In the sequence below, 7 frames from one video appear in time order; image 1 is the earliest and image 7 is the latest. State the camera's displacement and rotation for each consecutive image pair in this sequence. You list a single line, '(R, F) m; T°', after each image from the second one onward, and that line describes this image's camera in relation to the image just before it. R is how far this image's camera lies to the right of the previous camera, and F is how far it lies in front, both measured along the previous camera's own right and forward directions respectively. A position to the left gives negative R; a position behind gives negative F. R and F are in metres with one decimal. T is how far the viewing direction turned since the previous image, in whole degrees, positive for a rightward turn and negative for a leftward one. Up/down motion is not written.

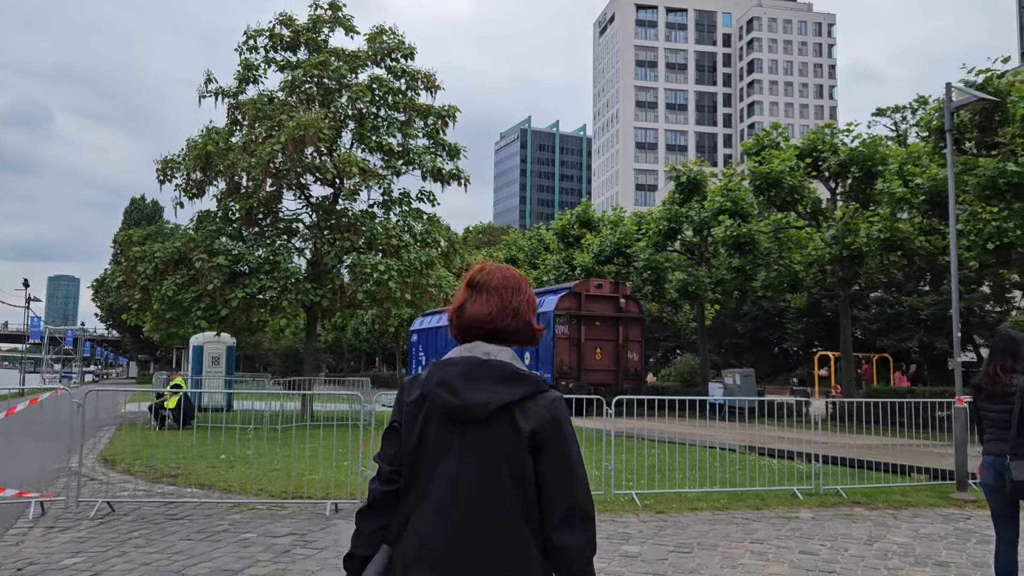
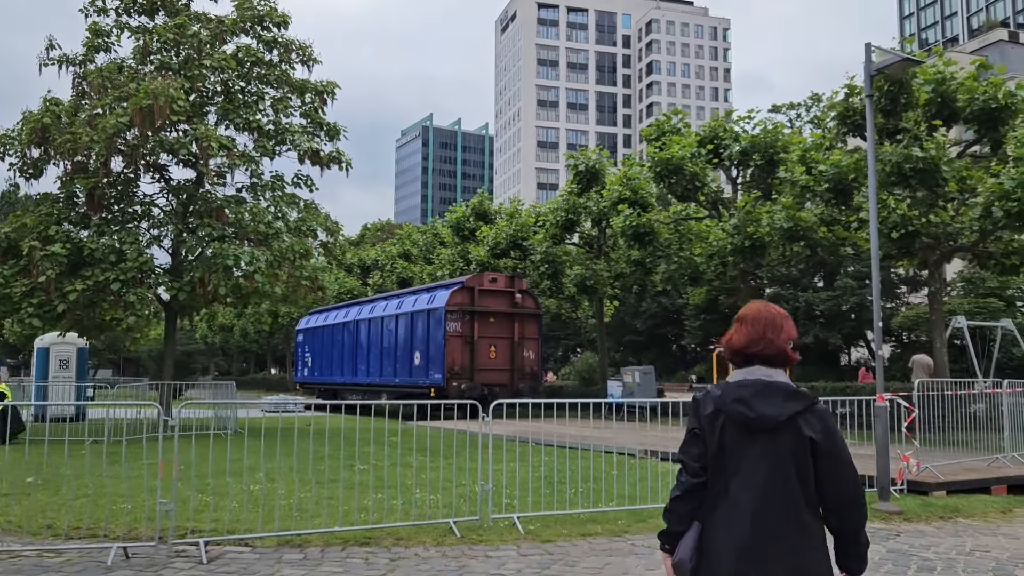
(+0.4, +1.4) m; +6°
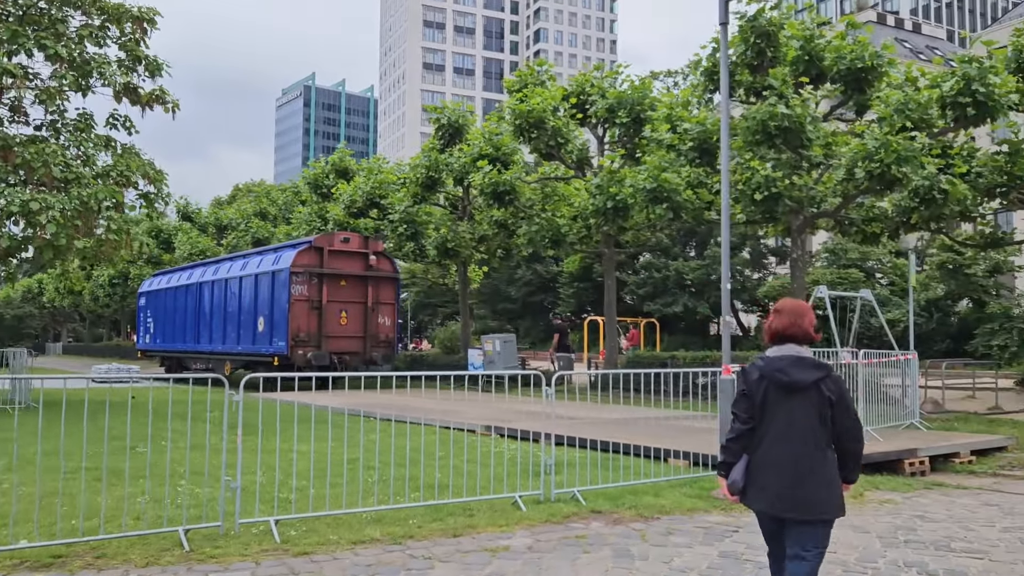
(+0.8, +1.3) m; +7°
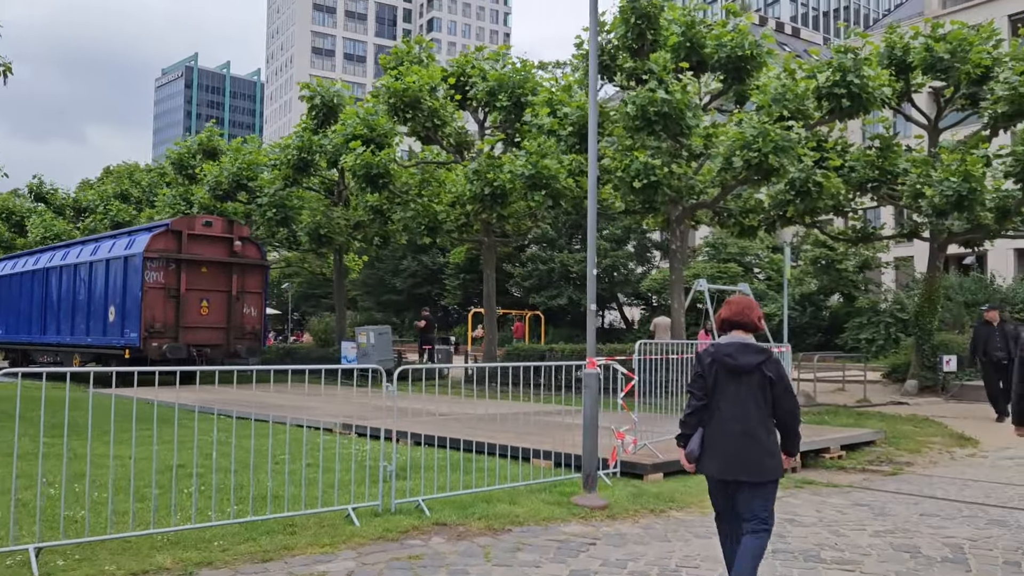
(+0.4, +0.7) m; +7°
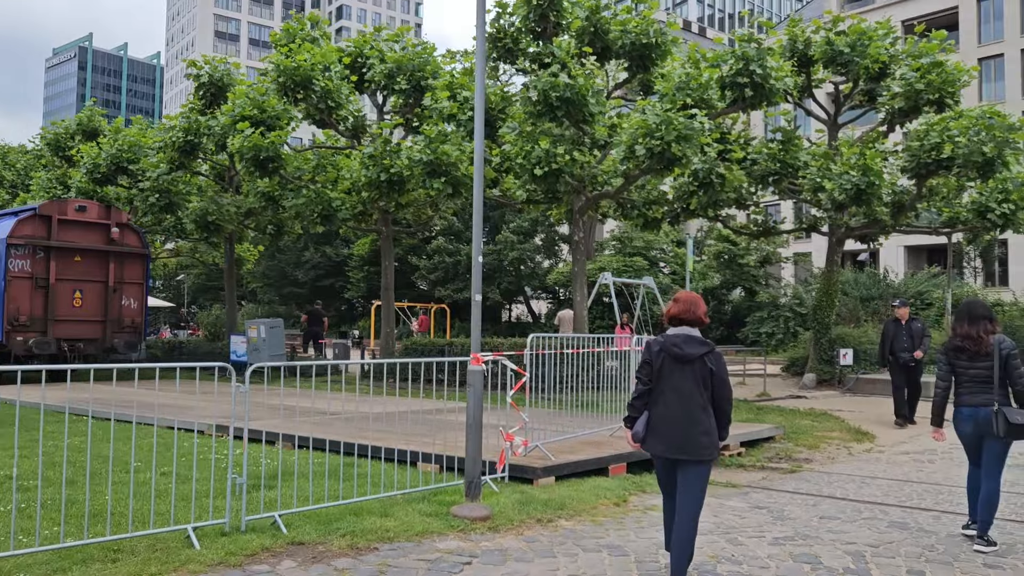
(+0.2, +0.6) m; +6°
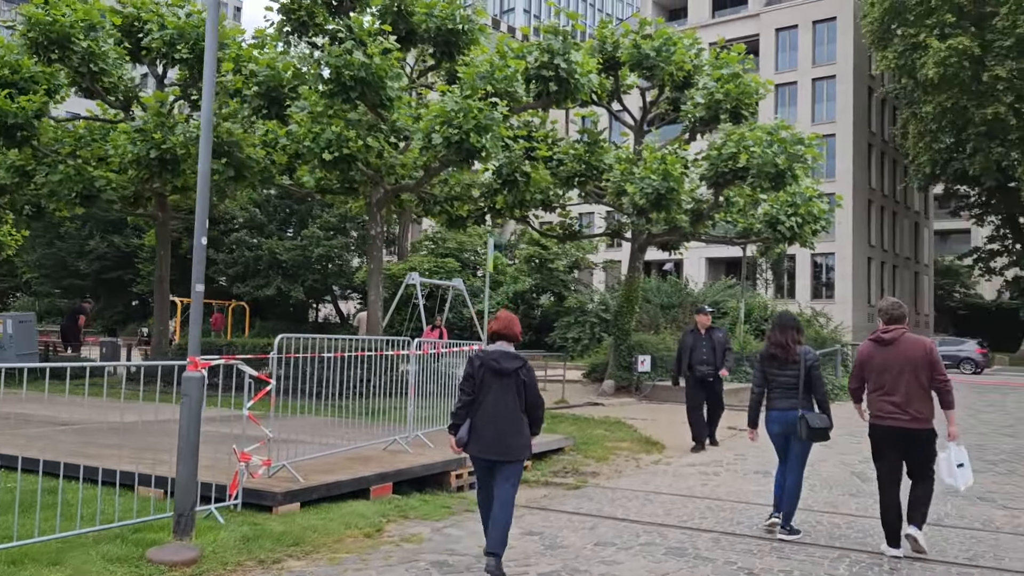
(+0.5, +0.8) m; +12°
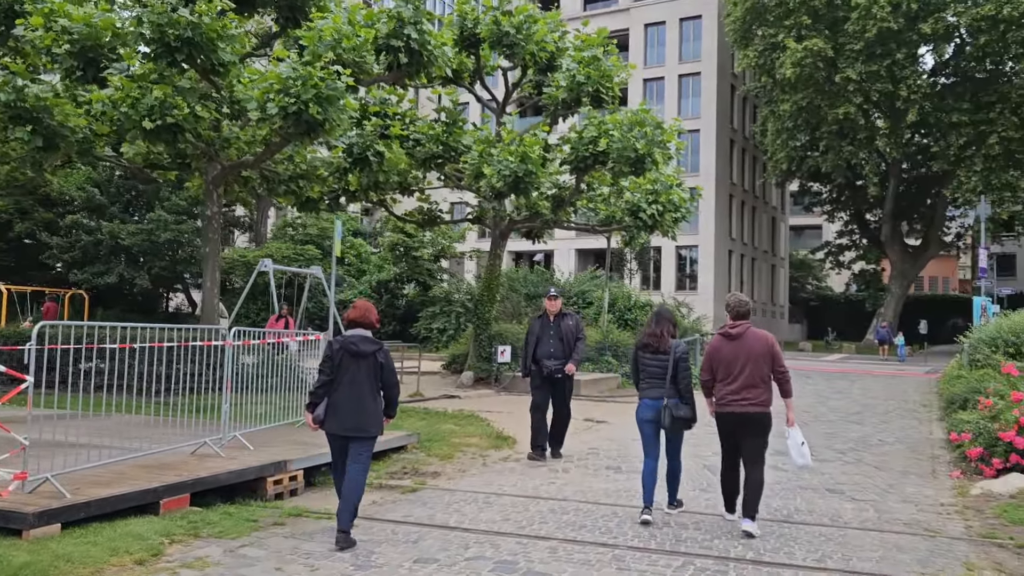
(+0.4, +0.7) m; +8°
